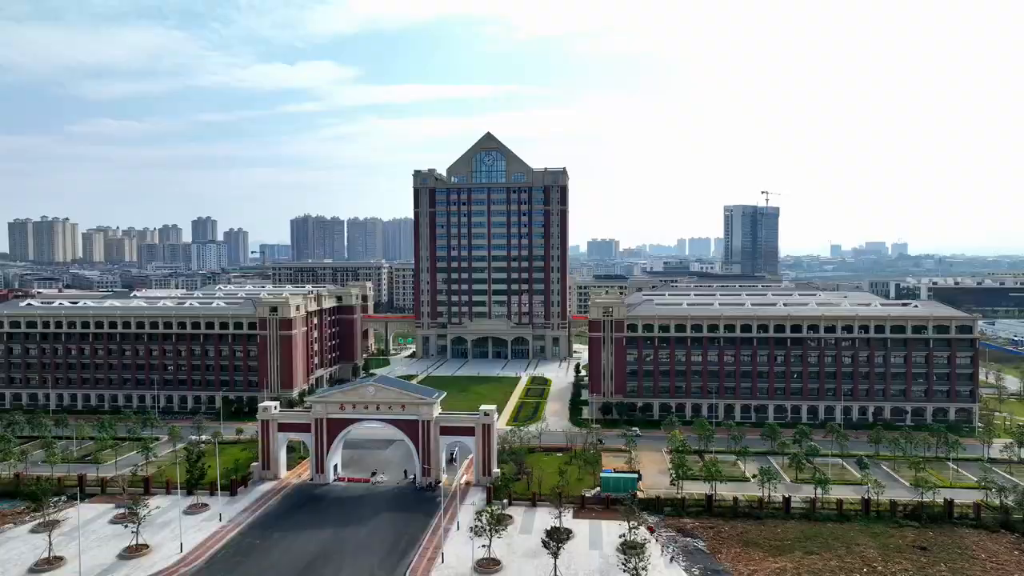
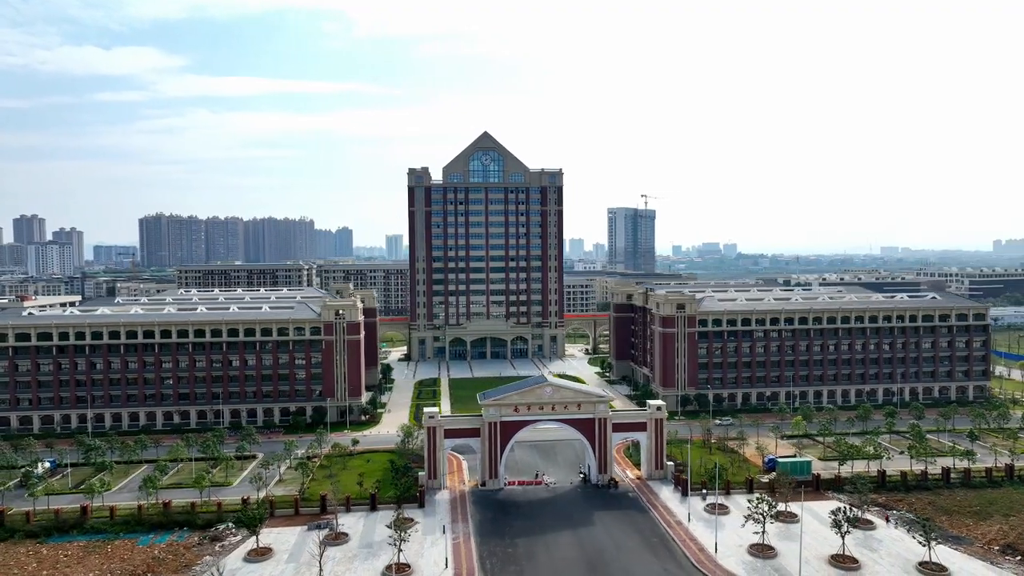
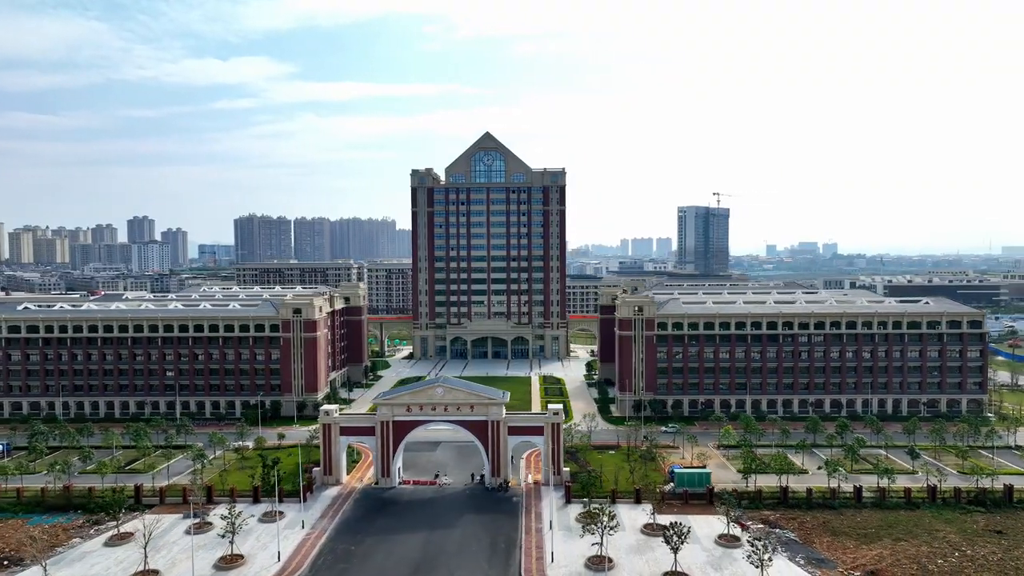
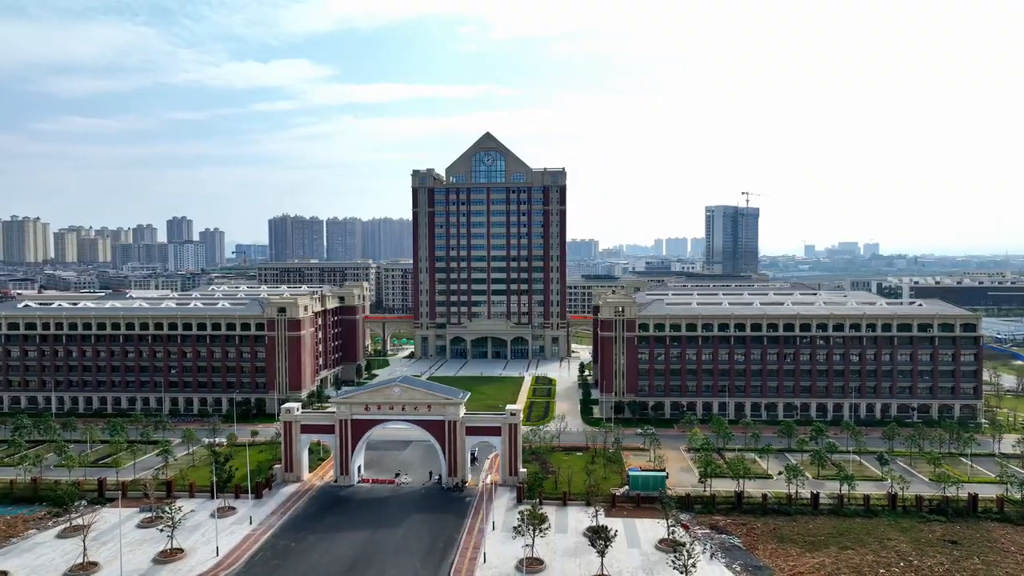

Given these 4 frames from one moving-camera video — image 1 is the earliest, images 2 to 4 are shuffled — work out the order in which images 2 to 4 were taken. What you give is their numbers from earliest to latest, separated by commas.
4, 3, 2
